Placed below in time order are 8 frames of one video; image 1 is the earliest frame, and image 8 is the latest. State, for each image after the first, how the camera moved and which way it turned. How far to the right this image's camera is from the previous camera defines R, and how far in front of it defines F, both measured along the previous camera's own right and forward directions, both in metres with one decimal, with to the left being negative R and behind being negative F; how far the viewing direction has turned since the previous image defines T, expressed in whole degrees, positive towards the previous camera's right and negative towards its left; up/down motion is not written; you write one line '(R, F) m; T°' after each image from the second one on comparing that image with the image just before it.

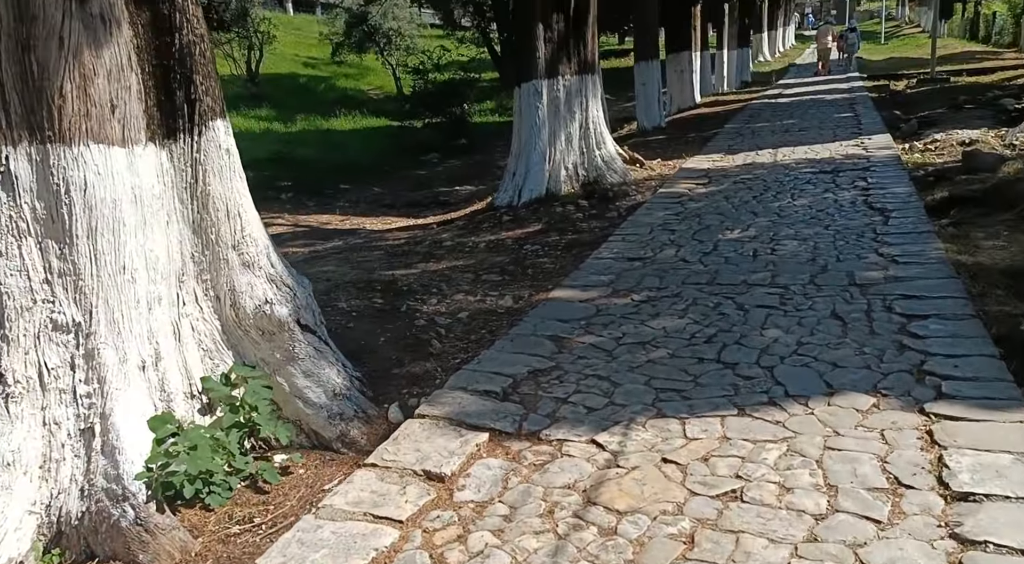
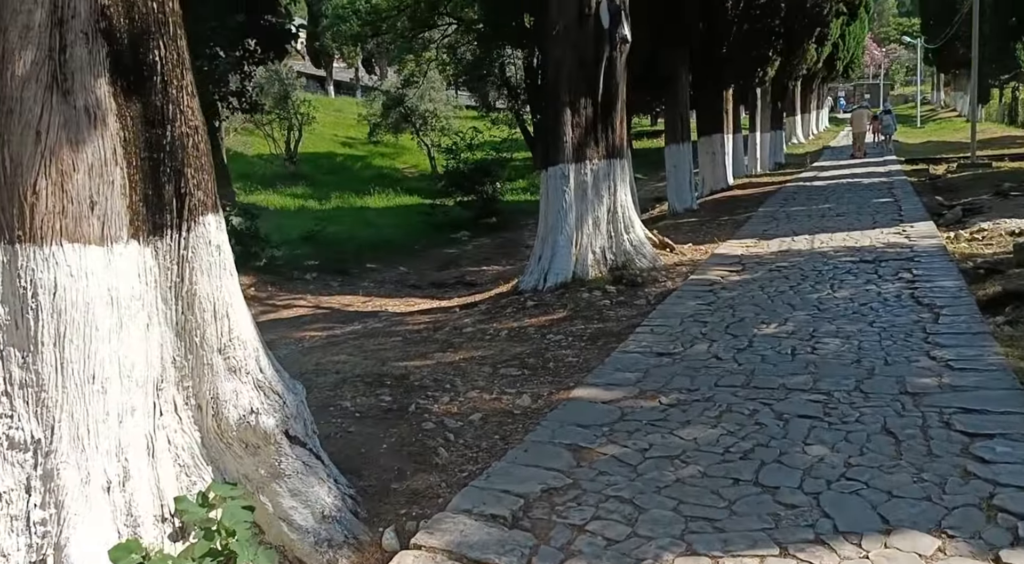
(+0.1, +0.3) m; -2°
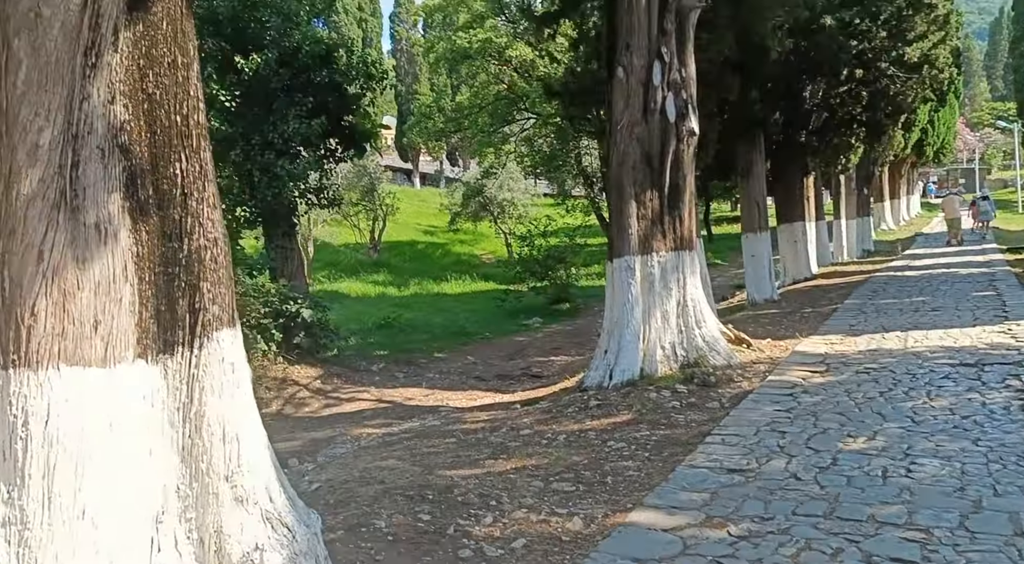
(+0.1, +0.3) m; -5°
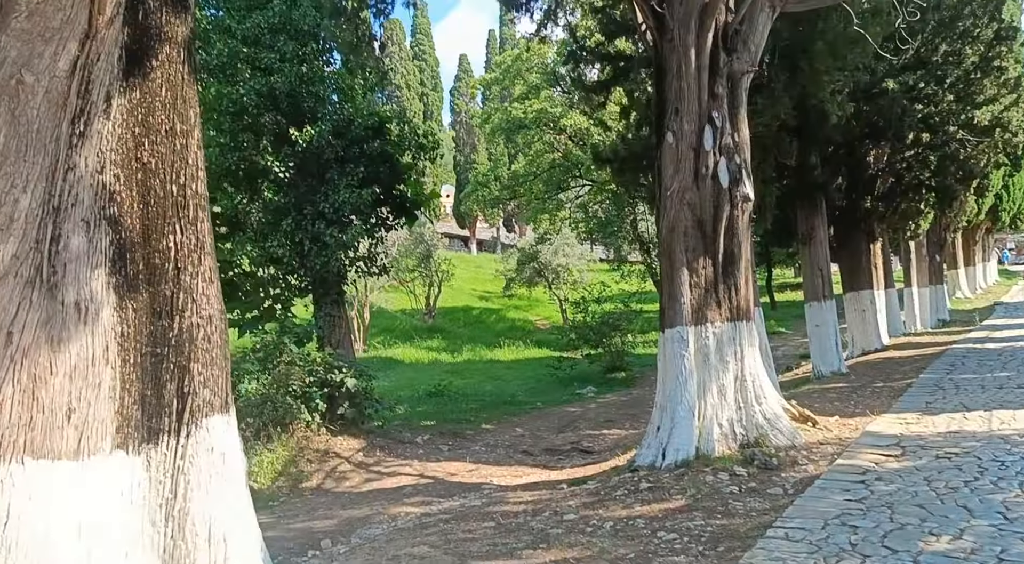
(+0.1, +0.3) m; -4°
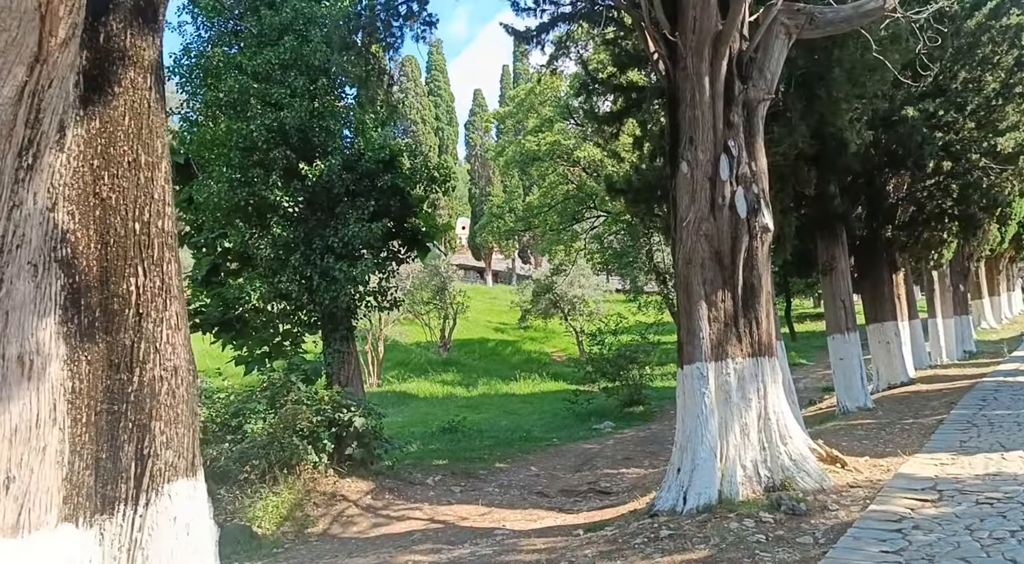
(0.0, +0.3) m; -1°
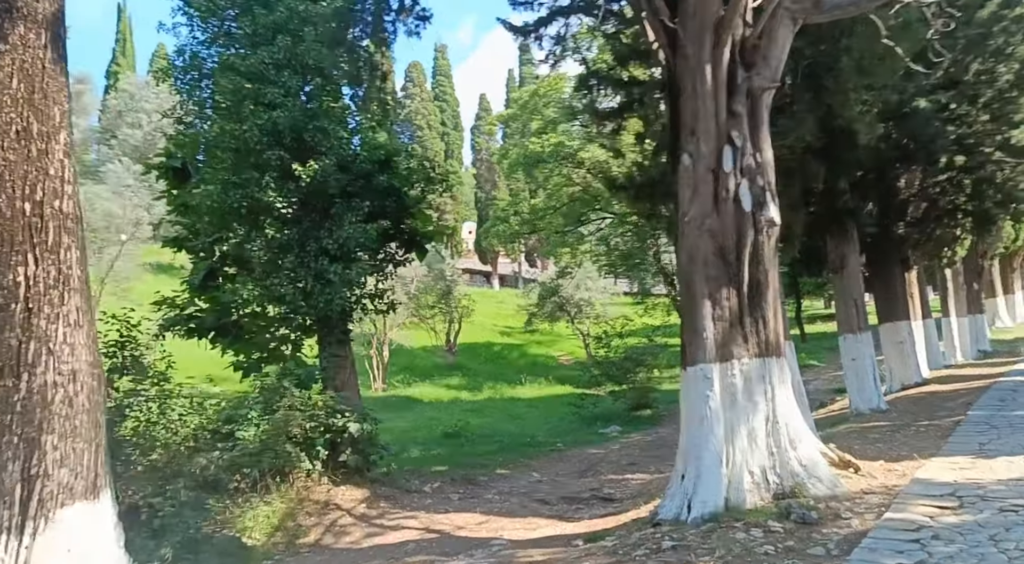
(+0.1, +0.3) m; -1°
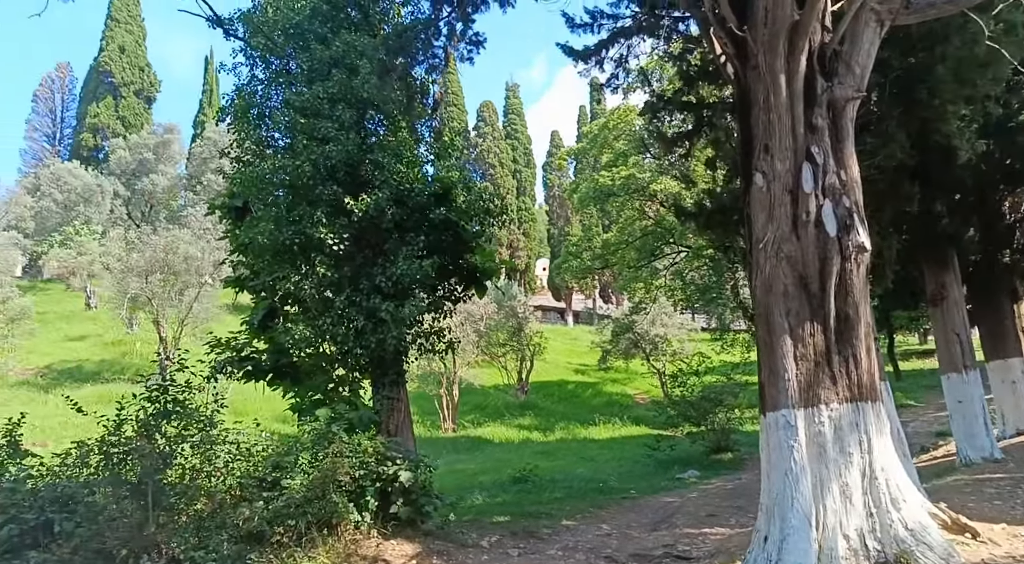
(+0.1, +0.7) m; -5°
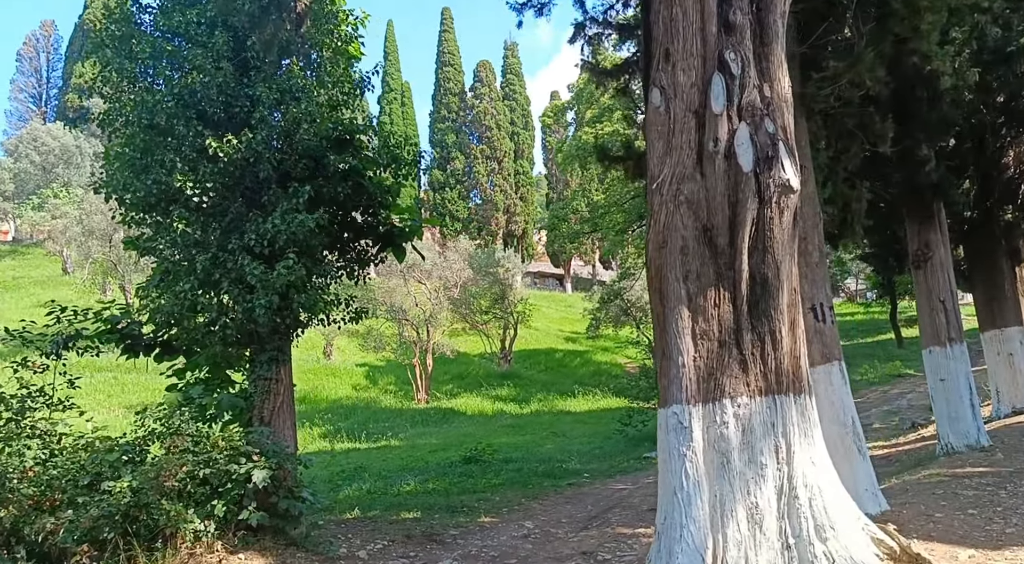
(+1.1, +1.6) m; -1°
